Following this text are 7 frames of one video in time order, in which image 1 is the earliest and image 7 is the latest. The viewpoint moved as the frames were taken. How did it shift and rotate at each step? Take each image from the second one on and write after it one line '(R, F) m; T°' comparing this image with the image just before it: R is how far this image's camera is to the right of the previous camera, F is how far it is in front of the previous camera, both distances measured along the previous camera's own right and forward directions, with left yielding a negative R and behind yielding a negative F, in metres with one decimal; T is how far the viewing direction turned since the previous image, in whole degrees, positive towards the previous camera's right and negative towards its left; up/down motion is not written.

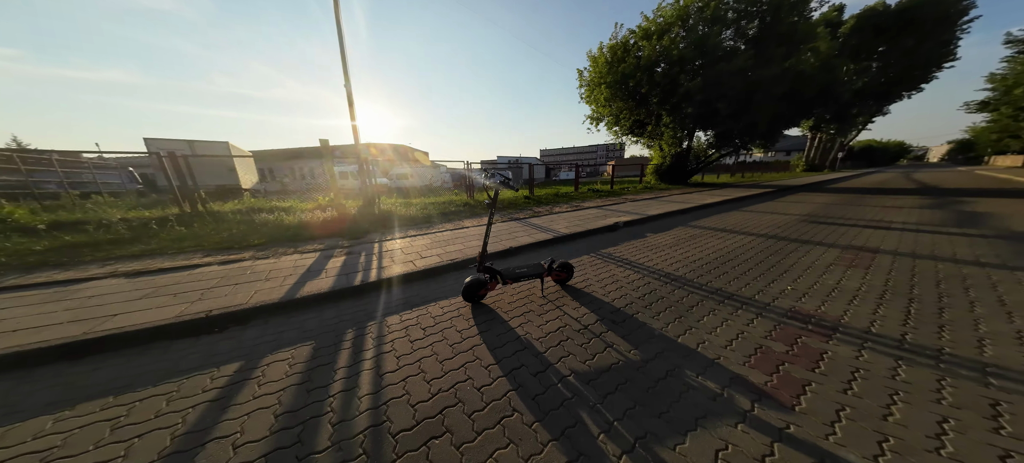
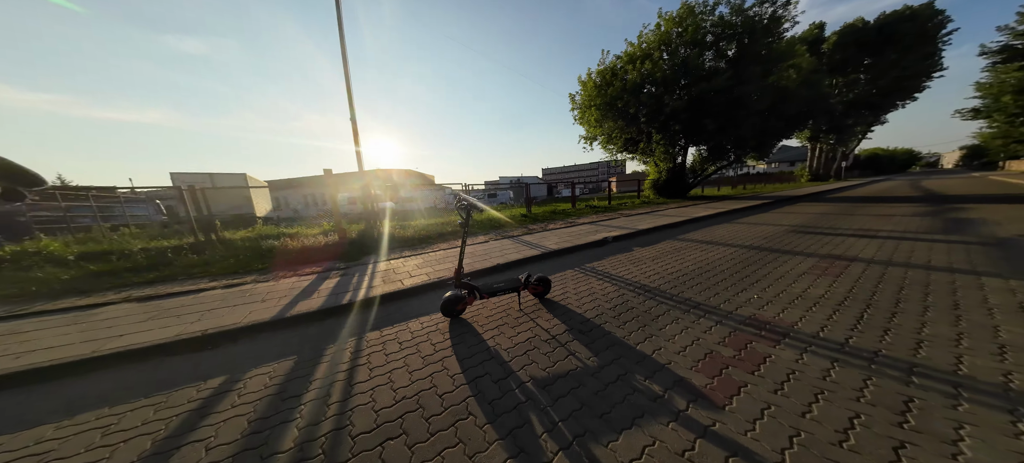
(+0.4, -0.2) m; -1°
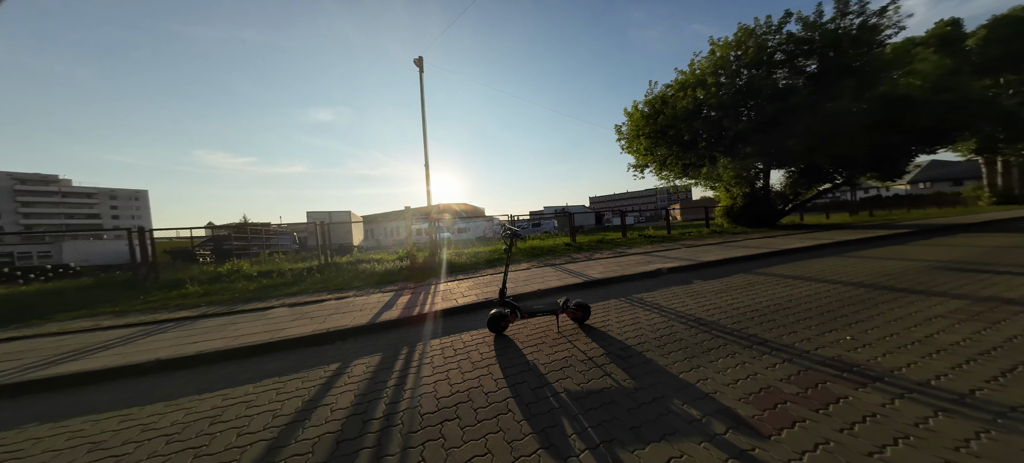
(+0.2, -0.4) m; -13°
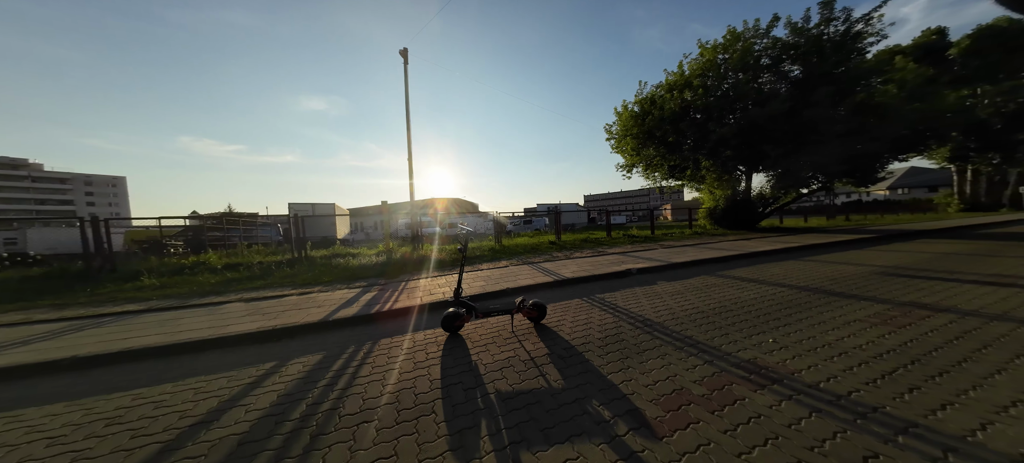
(+0.6, 0.0) m; +1°
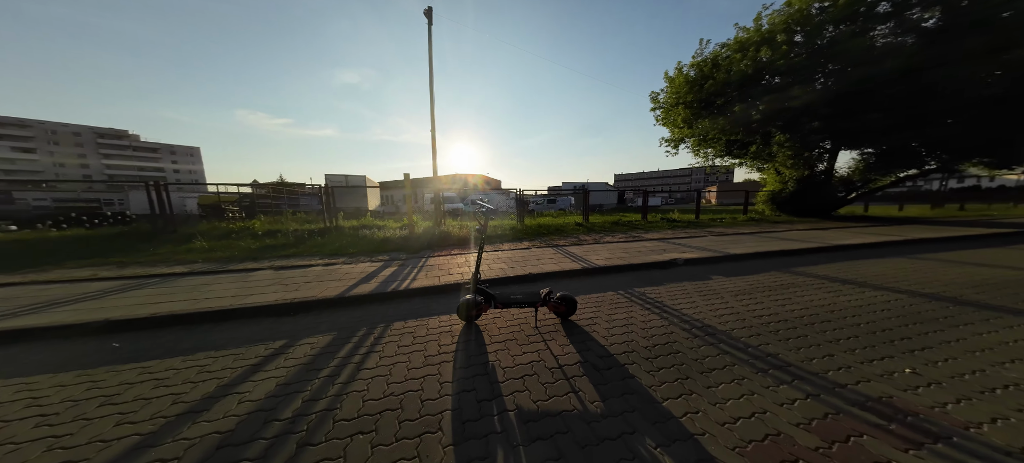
(0.0, +0.6) m; -6°
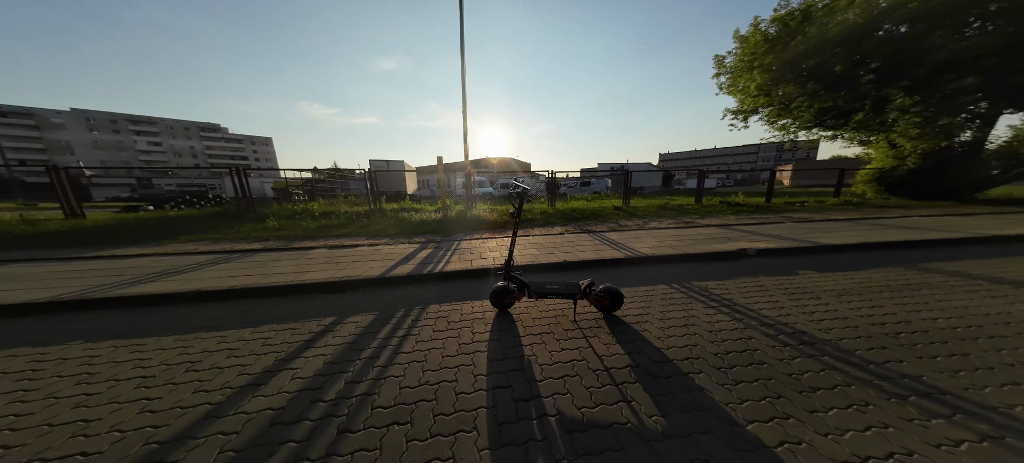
(0.0, +0.3) m; -8°
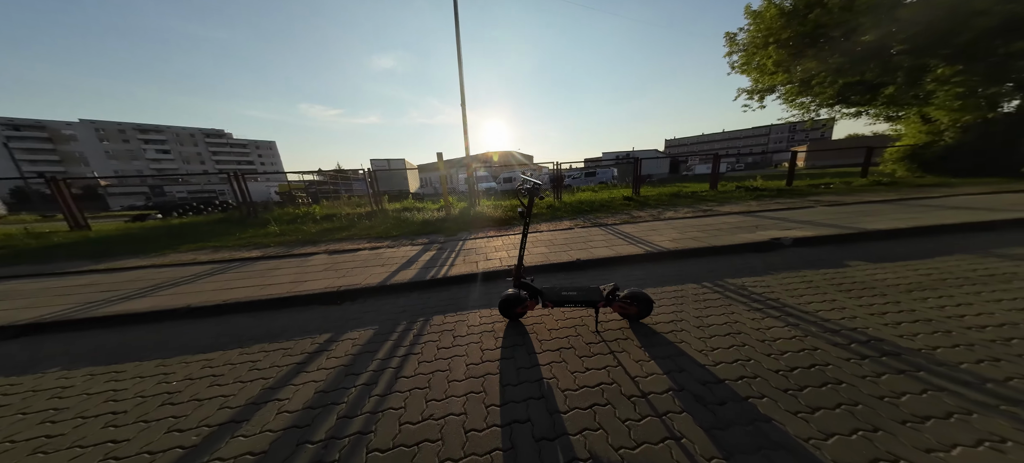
(0.0, +0.4) m; -1°
